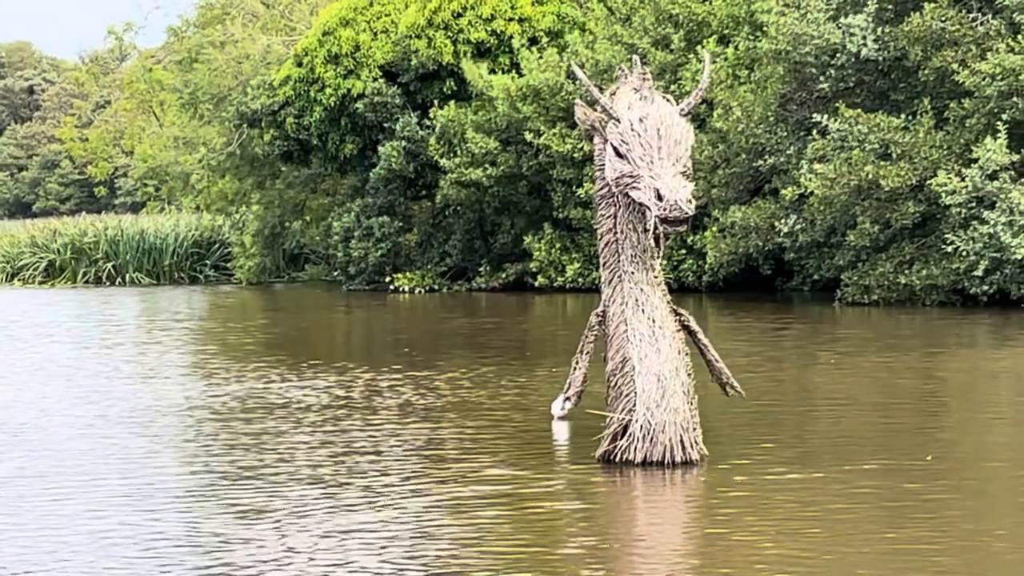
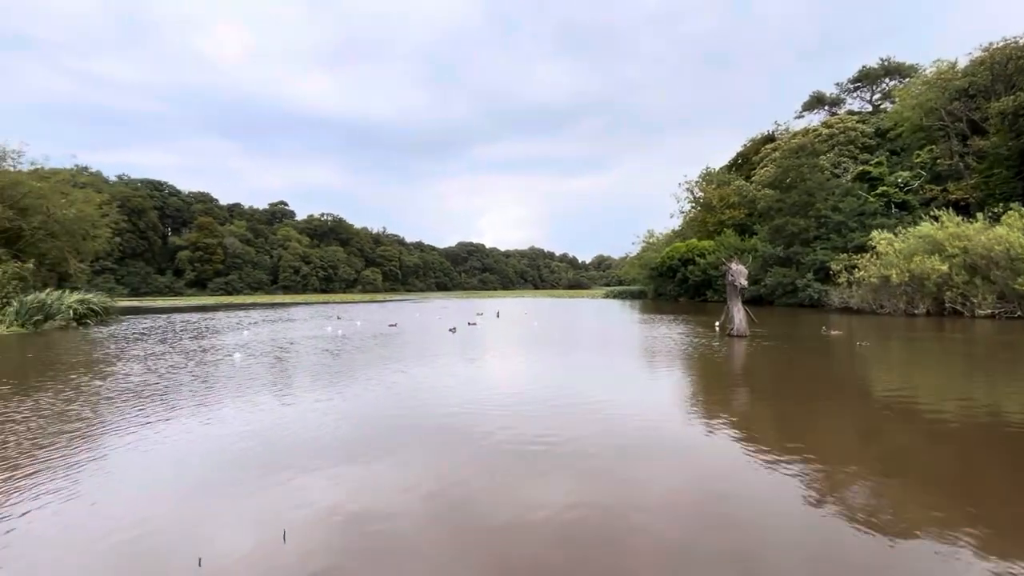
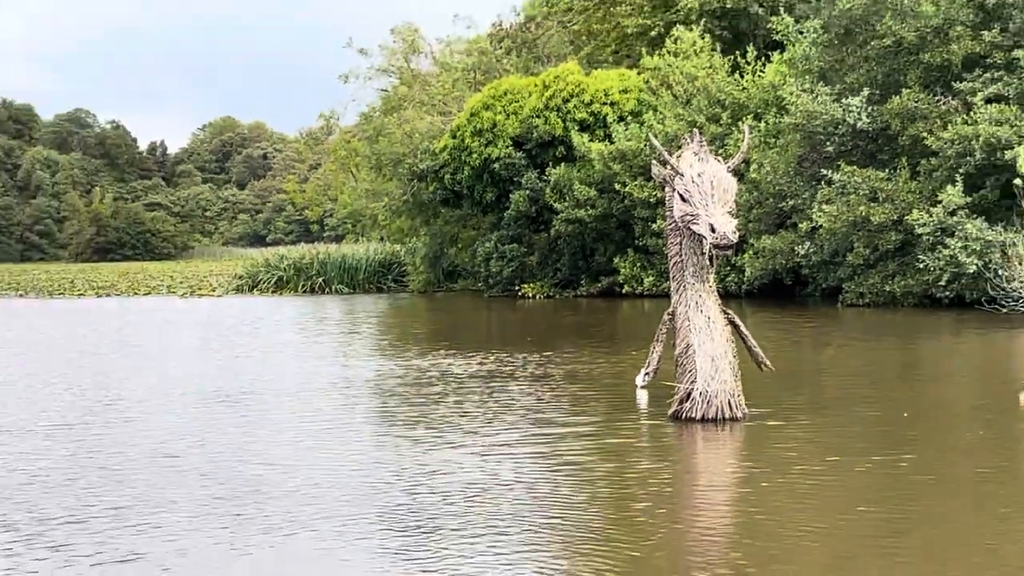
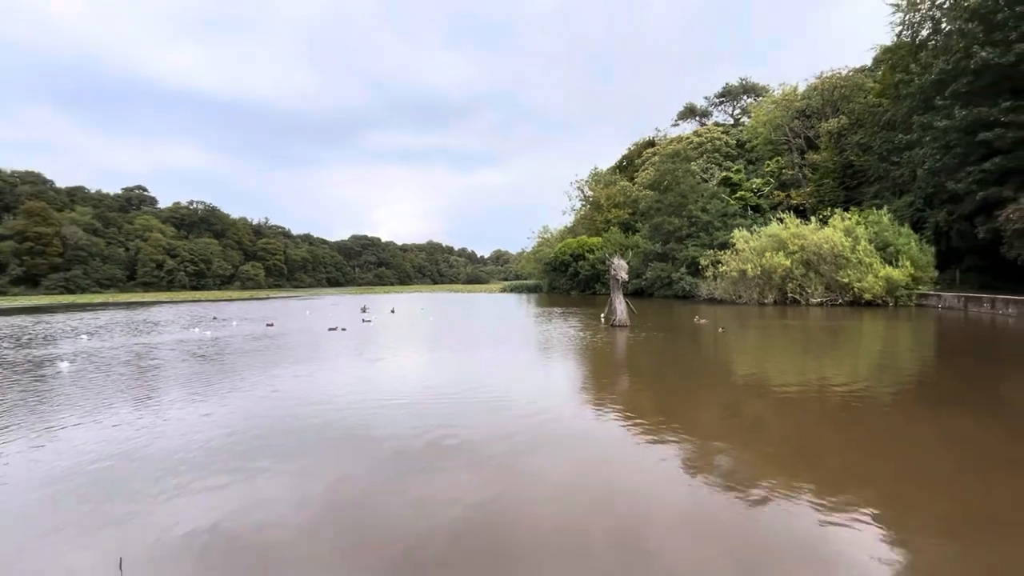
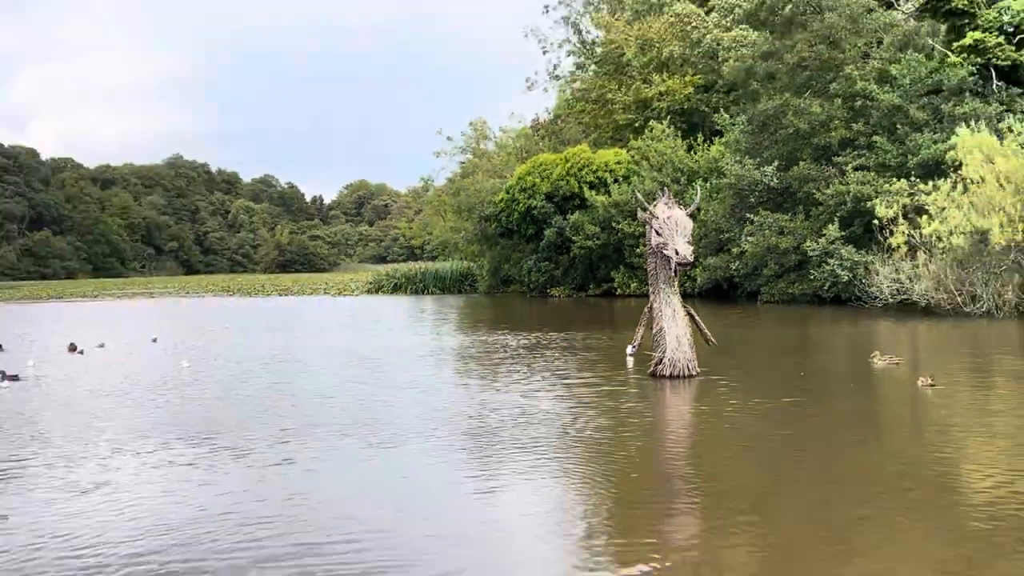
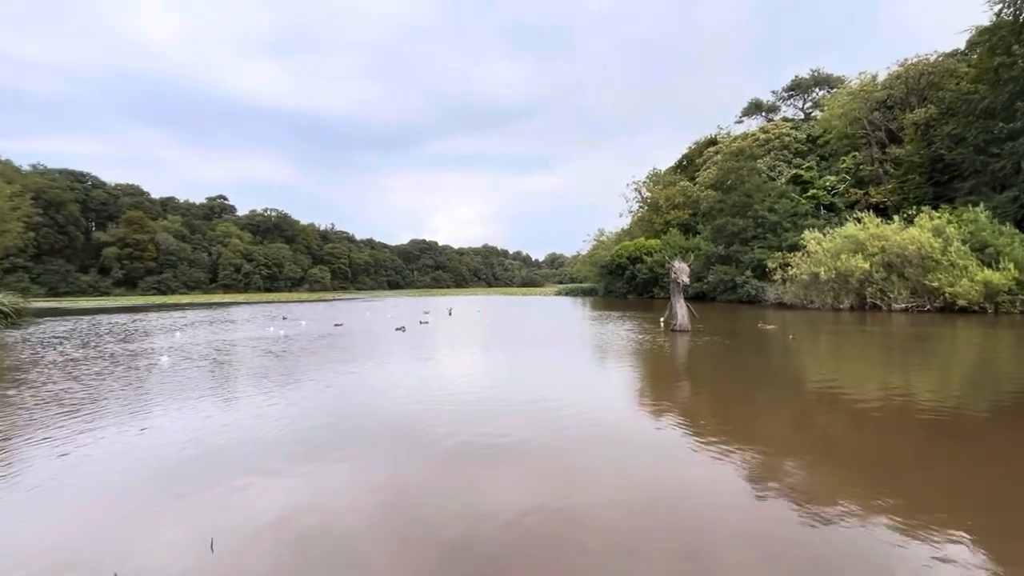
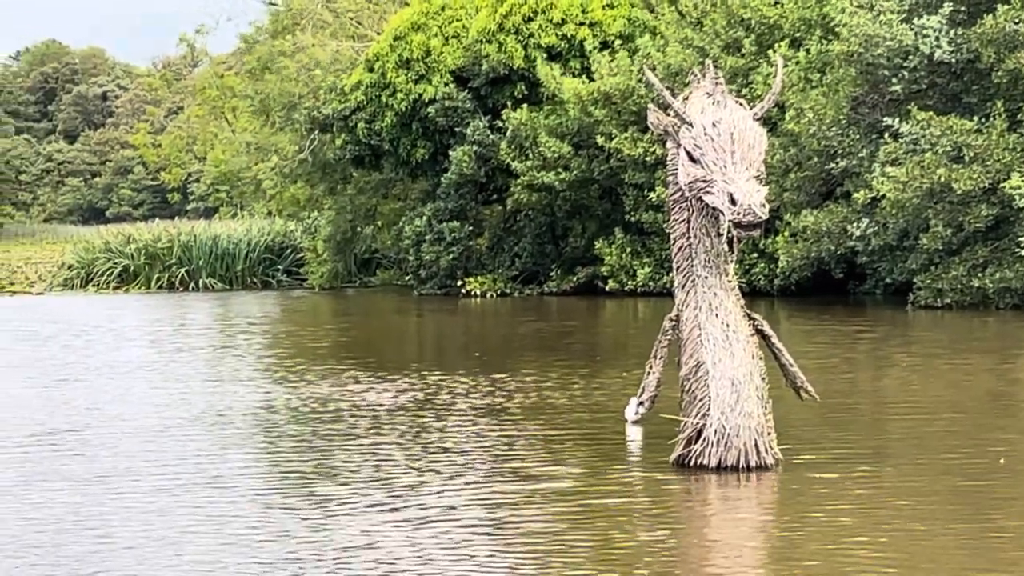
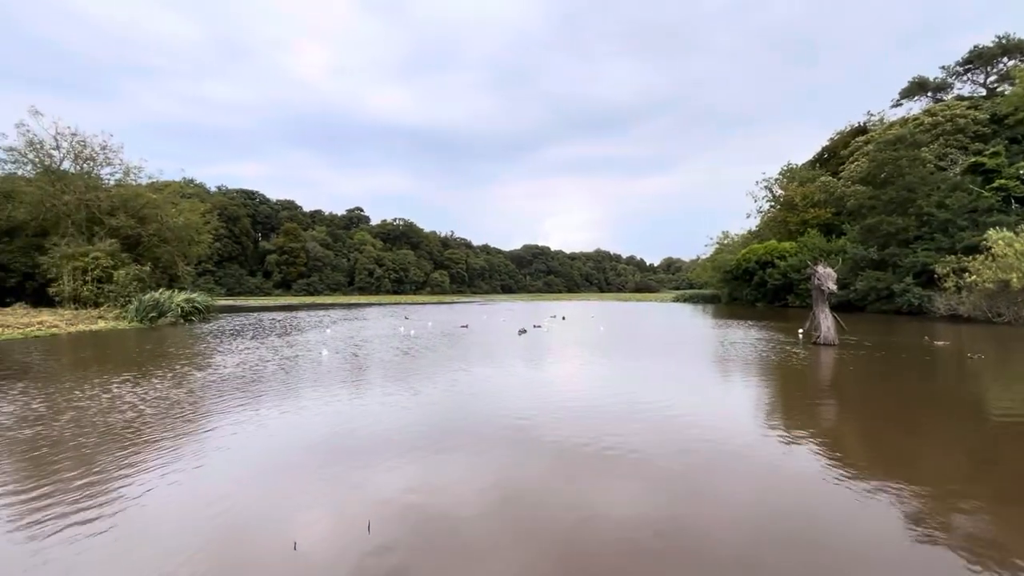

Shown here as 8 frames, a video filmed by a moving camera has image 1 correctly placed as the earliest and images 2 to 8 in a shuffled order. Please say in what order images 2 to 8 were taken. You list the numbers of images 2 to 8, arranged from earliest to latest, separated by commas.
7, 3, 5, 4, 6, 2, 8
